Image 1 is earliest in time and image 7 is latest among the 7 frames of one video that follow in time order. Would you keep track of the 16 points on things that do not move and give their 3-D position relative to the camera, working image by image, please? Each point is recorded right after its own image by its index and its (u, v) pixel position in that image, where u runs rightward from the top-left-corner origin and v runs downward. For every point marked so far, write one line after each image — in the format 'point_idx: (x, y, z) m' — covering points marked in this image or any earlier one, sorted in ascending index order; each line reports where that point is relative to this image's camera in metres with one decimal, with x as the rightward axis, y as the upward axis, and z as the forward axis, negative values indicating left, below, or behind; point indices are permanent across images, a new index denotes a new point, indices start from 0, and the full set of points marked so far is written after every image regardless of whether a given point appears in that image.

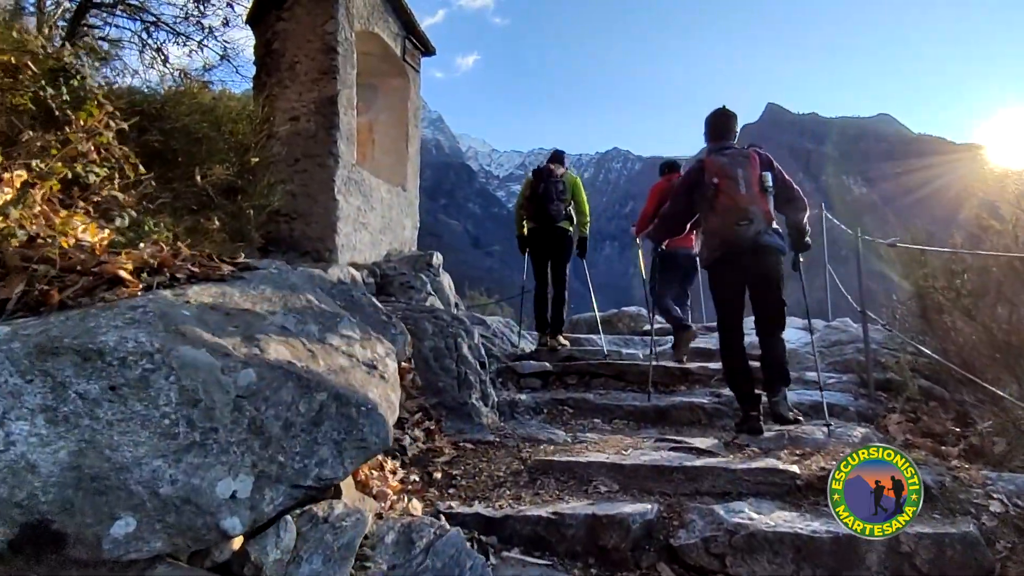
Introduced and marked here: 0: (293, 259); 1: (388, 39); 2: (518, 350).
0: (-2.6, +0.4, +6.6) m
1: (-1.8, +3.6, +7.8) m
2: (0.0, -0.7, +6.2) m
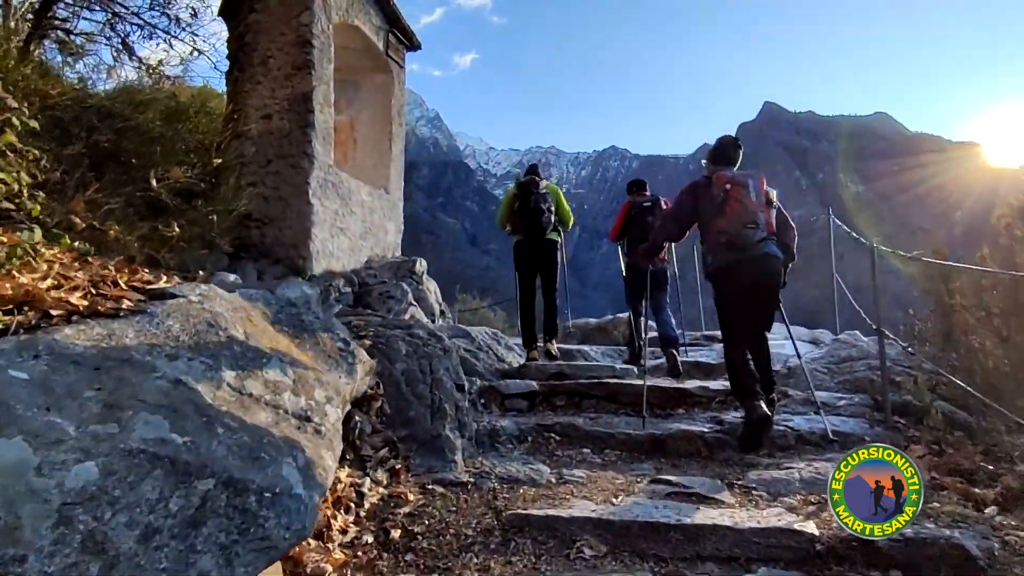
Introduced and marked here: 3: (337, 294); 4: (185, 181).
0: (-2.8, +0.2, +6.1) m
1: (-1.9, +3.5, +7.3) m
2: (-0.1, -0.8, +5.8) m
3: (-1.9, -0.1, +5.9) m
4: (-3.1, +1.0, +5.1) m
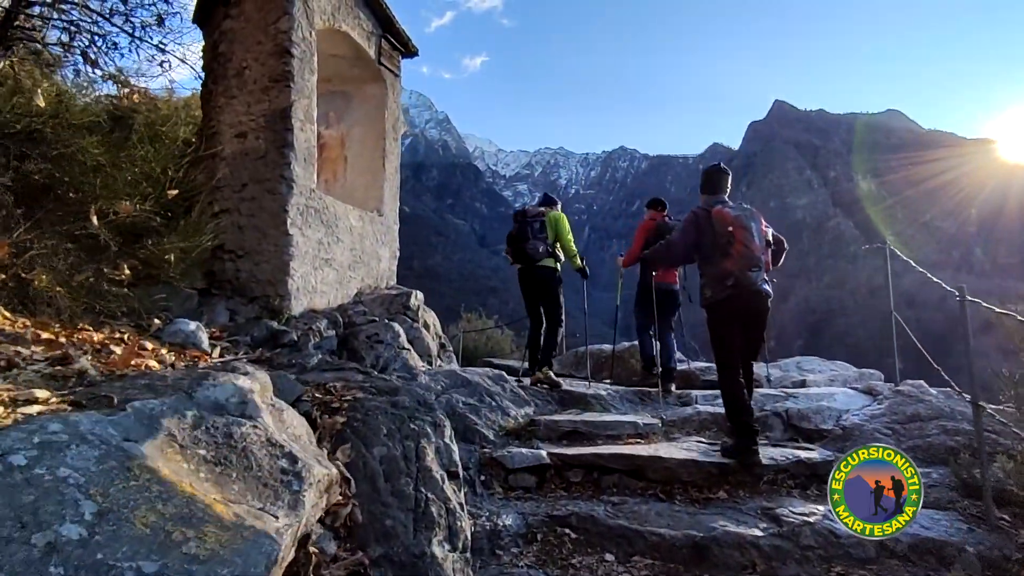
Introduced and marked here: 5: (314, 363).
0: (-2.7, -0.2, +5.4) m
1: (-1.9, +3.0, +6.6) m
2: (0.0, -1.2, +5.0) m
3: (-1.8, -0.5, +5.1) m
4: (-3.0, +0.6, +4.4) m
5: (-1.7, -0.6, +4.7) m
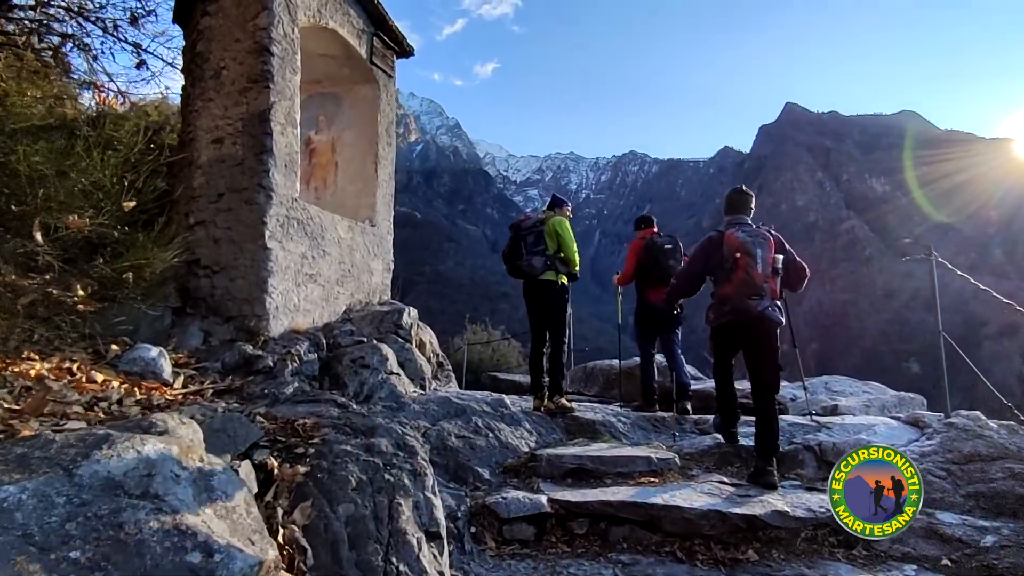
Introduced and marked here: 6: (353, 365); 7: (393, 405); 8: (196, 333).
0: (-2.7, -0.4, +5.0) m
1: (-1.9, +2.9, +6.2) m
2: (-0.1, -1.4, +4.5) m
3: (-1.8, -0.7, +4.6) m
4: (-3.1, +0.4, +3.9) m
5: (-1.7, -0.8, +4.2) m
6: (-1.4, -0.7, +4.9) m
7: (-1.0, -1.0, +4.6) m
8: (-2.8, -0.4, +4.9) m
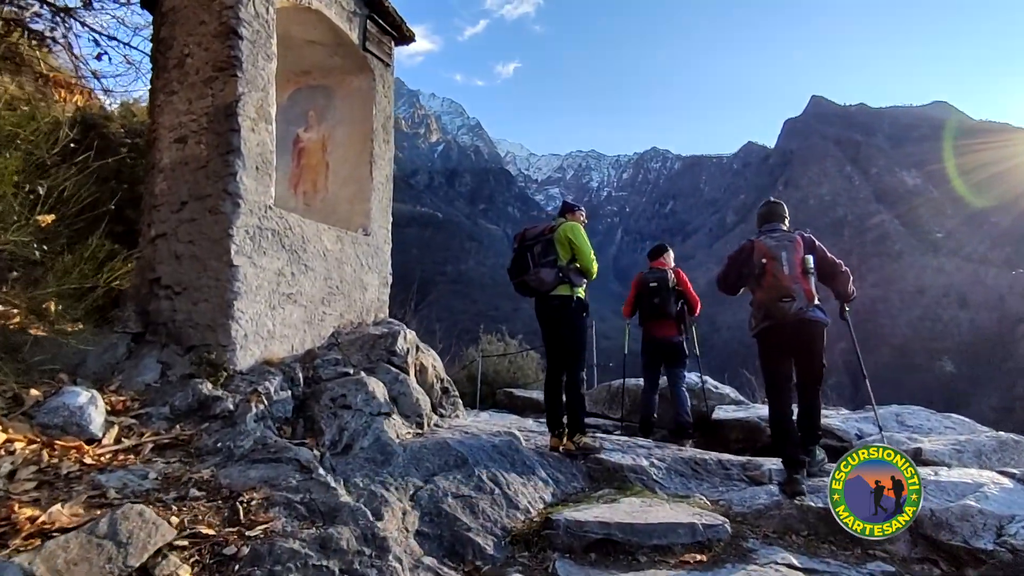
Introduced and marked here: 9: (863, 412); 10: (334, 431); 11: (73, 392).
0: (-2.6, -0.5, +4.2) m
1: (-1.8, +2.7, +5.4) m
2: (0.0, -1.6, +3.6) m
3: (-1.8, -0.8, +3.9) m
4: (-3.0, +0.2, +3.2) m
5: (-1.7, -1.0, +3.4) m
6: (-1.4, -0.9, +4.1) m
7: (-0.9, -1.2, +3.8) m
8: (-2.7, -0.6, +4.1) m
9: (+3.7, -1.3, +5.7) m
10: (-1.3, -1.0, +3.9) m
11: (-2.7, -0.6, +3.4) m
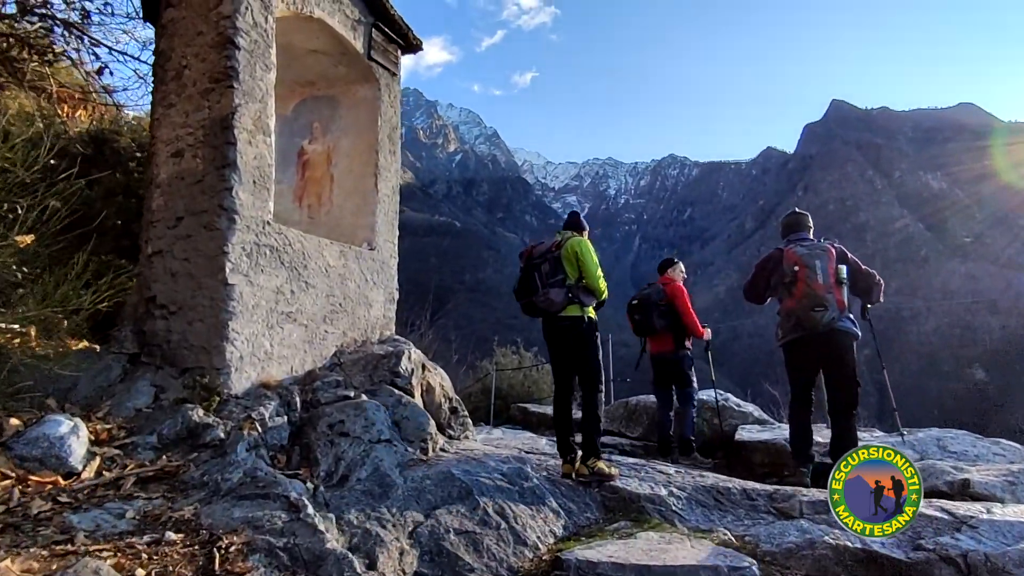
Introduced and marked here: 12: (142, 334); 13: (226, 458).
0: (-2.6, -0.7, +4.0) m
1: (-1.7, +2.5, +5.2) m
2: (+0.1, -1.7, +3.4) m
3: (-1.7, -1.0, +3.7) m
4: (-3.0, +0.1, +3.1) m
5: (-1.6, -1.1, +3.2) m
6: (-1.3, -1.0, +3.9) m
7: (-0.9, -1.3, +3.6) m
8: (-2.7, -0.7, +4.0) m
9: (+3.8, -1.4, +5.3) m
10: (-1.2, -1.2, +3.7) m
11: (-2.7, -0.8, +3.2) m
12: (-2.9, -0.4, +4.3) m
13: (-1.8, -1.1, +3.4) m
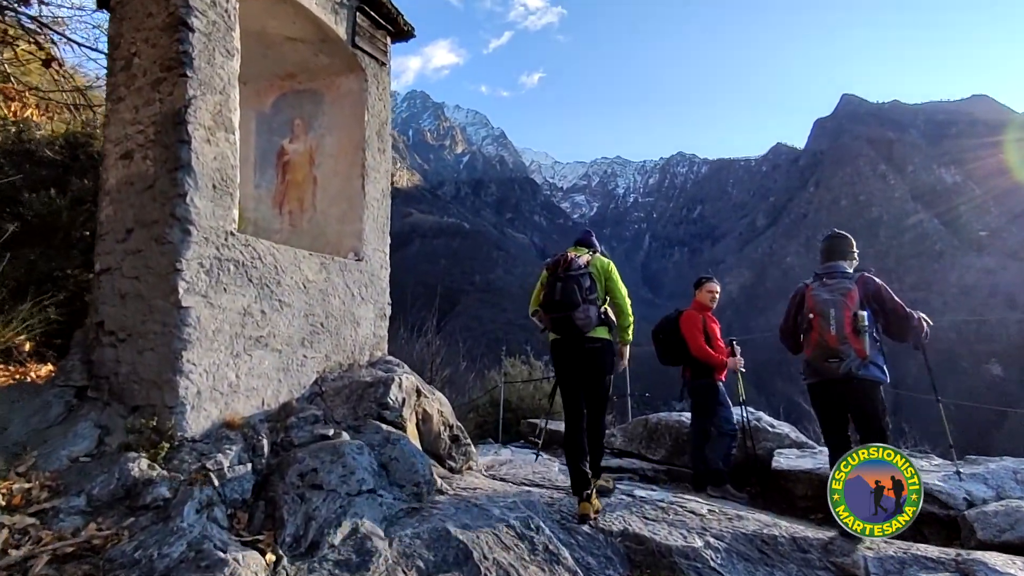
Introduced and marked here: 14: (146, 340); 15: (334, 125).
0: (-2.5, -0.8, +3.4) m
1: (-1.7, +2.4, +4.6) m
2: (+0.1, -1.8, +2.7) m
3: (-1.7, -1.1, +3.0) m
4: (-3.0, -0.1, +2.5) m
5: (-1.6, -1.3, +2.6) m
6: (-1.3, -1.2, +3.3) m
7: (-0.9, -1.4, +2.9) m
8: (-2.6, -0.9, +3.4) m
9: (+3.8, -1.5, +4.6) m
10: (-1.2, -1.3, +3.1) m
11: (-2.7, -0.9, +2.6) m
12: (-2.9, -0.5, +3.7) m
13: (-1.7, -1.2, +2.8) m
14: (-2.4, -0.3, +3.5) m
15: (-1.7, +1.6, +5.3) m
